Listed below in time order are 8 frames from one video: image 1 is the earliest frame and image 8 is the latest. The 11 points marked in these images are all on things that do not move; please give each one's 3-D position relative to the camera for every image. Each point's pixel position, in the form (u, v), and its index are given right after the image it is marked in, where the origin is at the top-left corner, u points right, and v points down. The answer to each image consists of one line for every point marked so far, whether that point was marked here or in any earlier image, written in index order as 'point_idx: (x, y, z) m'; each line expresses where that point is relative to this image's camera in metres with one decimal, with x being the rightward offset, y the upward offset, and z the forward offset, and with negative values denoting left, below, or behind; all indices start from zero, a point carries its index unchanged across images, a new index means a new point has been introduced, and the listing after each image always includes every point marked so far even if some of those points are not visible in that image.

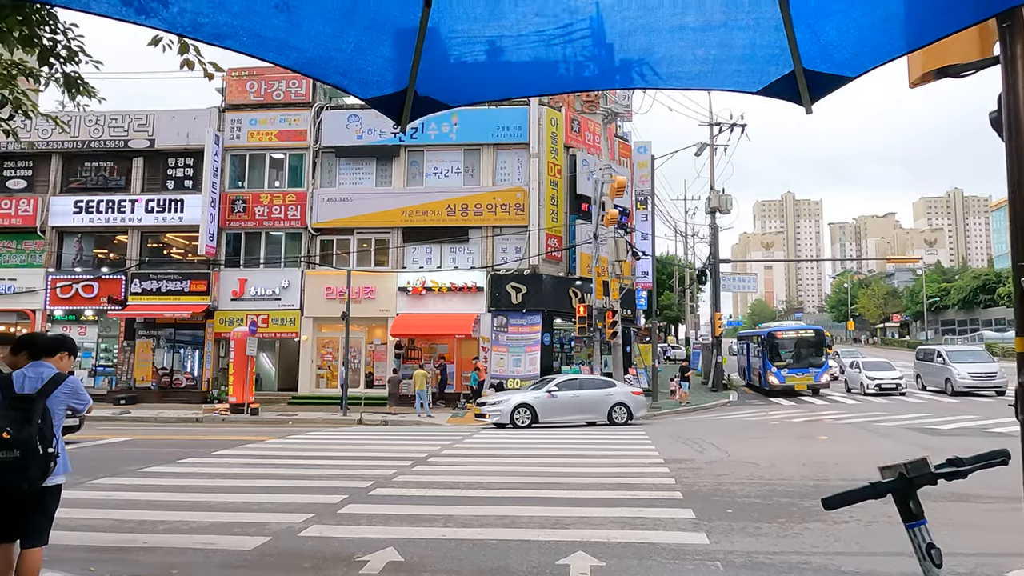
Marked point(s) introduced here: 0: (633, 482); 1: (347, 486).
0: (+1.5, -2.4, +9.6) m
1: (-1.9, -2.3, +9.0) m
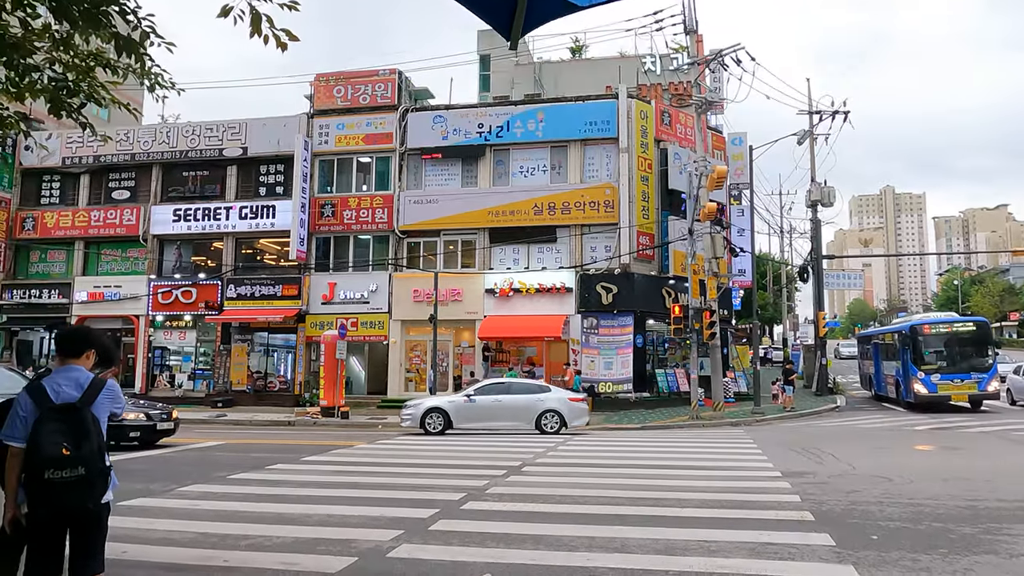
0: (+2.7, -2.4, +8.6) m
1: (-0.8, -2.3, +8.4) m
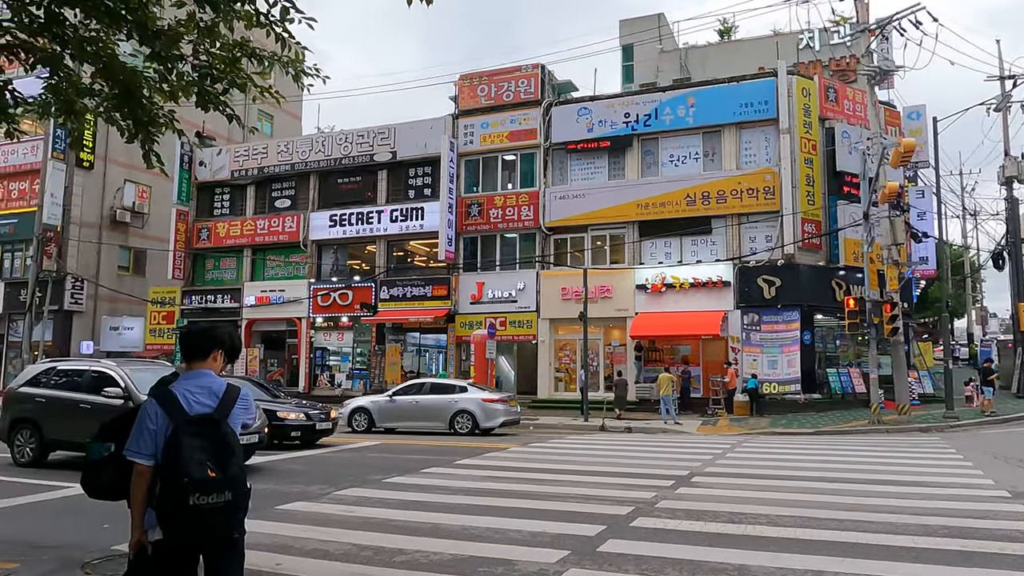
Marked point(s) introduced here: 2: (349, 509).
0: (+4.4, -2.2, +7.1) m
1: (+0.9, -2.2, +7.6) m
2: (-1.7, -2.3, +7.9) m
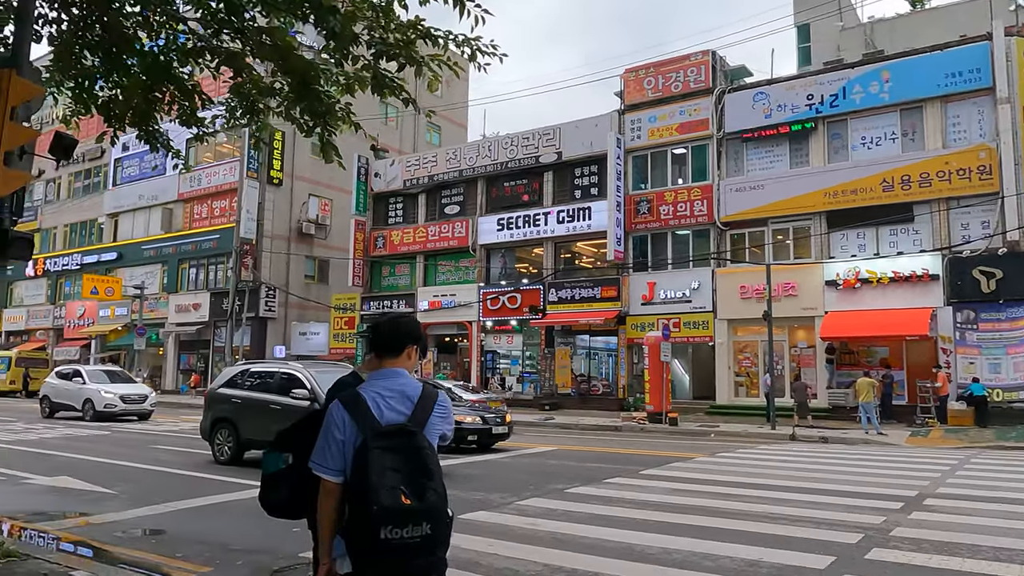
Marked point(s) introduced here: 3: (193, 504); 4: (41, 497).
0: (+6.0, -2.1, +5.3) m
1: (+2.7, -2.2, +6.5) m
2: (+0.2, -2.3, +7.4) m
3: (-3.5, -2.4, +8.4) m
4: (-5.5, -2.4, +8.8) m
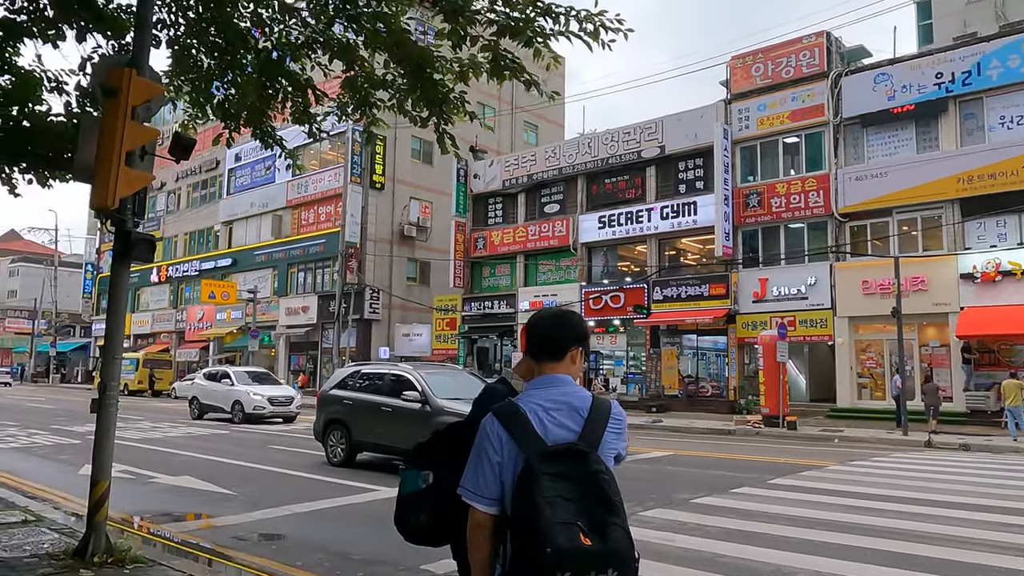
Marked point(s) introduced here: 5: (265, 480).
0: (+6.8, -1.9, +4.0) m
1: (+3.7, -2.1, +5.6) m
2: (+1.4, -2.2, +6.8) m
3: (-2.2, -2.4, +8.3) m
4: (-4.1, -2.5, +9.0) m
5: (-3.2, -2.5, +9.9) m
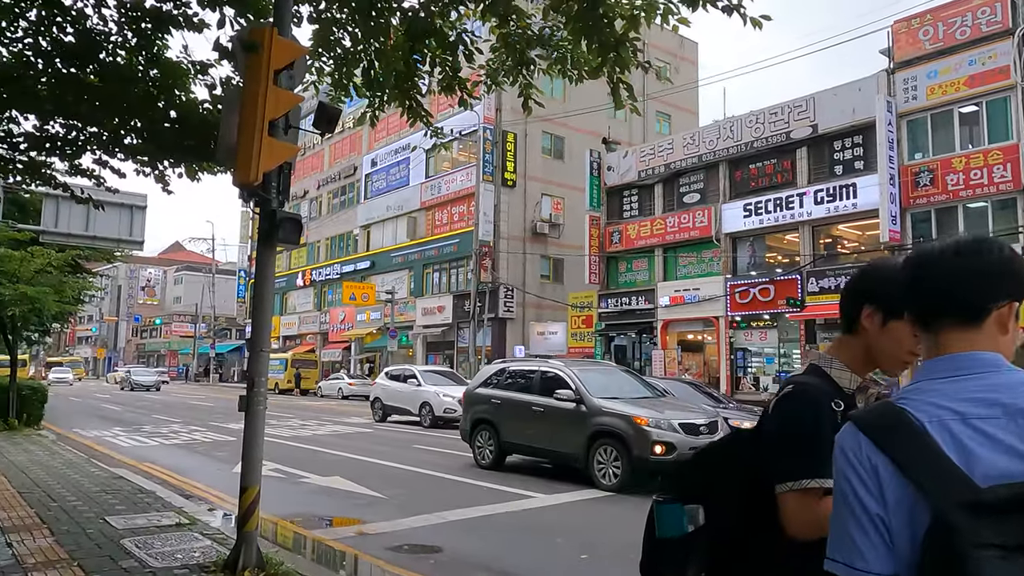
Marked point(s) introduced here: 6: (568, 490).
0: (+7.7, -1.7, +2.0) m
1: (+4.9, -1.9, +4.0) m
2: (+2.8, -2.0, +5.6) m
3: (-0.5, -2.3, +7.7) m
4: (-2.2, -2.4, +8.6) m
5: (-1.2, -2.4, +9.4) m
6: (+0.7, -2.4, +9.0) m
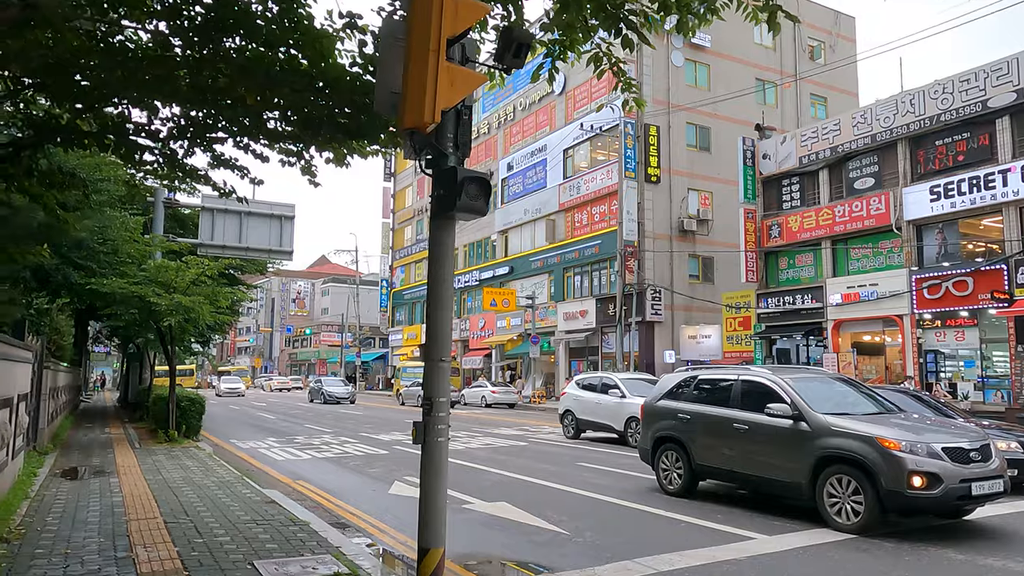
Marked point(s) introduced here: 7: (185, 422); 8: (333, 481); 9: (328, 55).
0: (+8.4, -1.3, -0.9) m
1: (+6.0, -1.6, +1.6) m
2: (+4.2, -1.9, +3.5) m
3: (+1.3, -2.2, +6.1) m
4: (-0.3, -2.4, +7.4) m
5: (+0.9, -2.4, +7.9) m
6: (+2.7, -2.3, +7.2) m
7: (-6.8, -2.8, +15.9) m
8: (-2.6, -2.8, +10.9) m
9: (-1.6, +2.0, +6.5) m
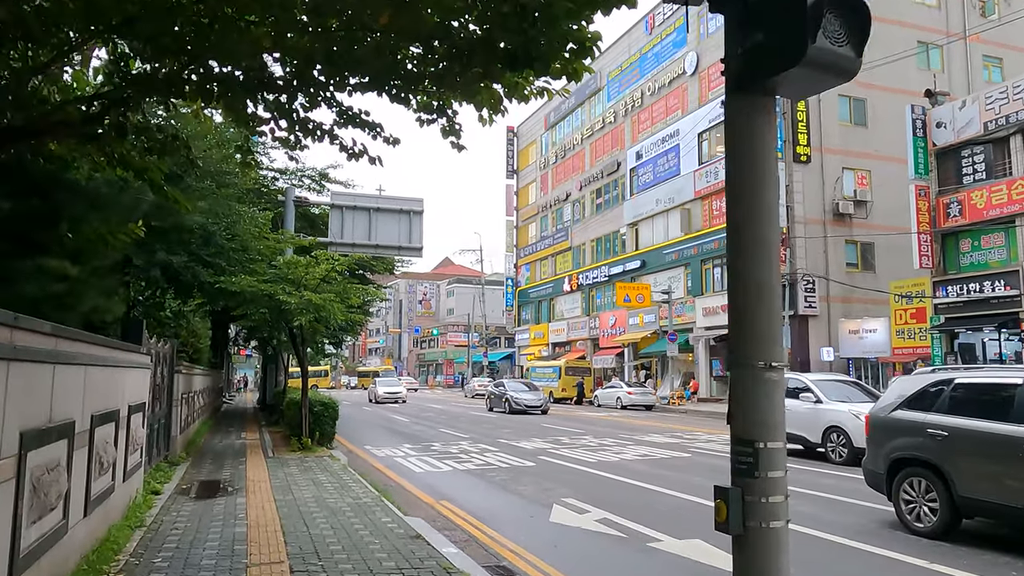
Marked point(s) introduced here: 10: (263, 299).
0: (+8.5, -1.0, -4.0) m
1: (+6.6, -1.3, -1.1) m
2: (+5.1, -1.6, +1.1) m
3: (+2.7, -2.0, +4.1) m
4: (+1.3, -2.2, +5.5) m
5: (+2.6, -2.2, +5.9) m
6: (+4.2, -2.1, +4.9) m
7: (-3.8, -2.8, +15.0) m
8: (-0.4, -2.7, +9.4) m
9: (-0.2, +2.1, +4.9) m
10: (-4.6, -0.2, +14.0) m
